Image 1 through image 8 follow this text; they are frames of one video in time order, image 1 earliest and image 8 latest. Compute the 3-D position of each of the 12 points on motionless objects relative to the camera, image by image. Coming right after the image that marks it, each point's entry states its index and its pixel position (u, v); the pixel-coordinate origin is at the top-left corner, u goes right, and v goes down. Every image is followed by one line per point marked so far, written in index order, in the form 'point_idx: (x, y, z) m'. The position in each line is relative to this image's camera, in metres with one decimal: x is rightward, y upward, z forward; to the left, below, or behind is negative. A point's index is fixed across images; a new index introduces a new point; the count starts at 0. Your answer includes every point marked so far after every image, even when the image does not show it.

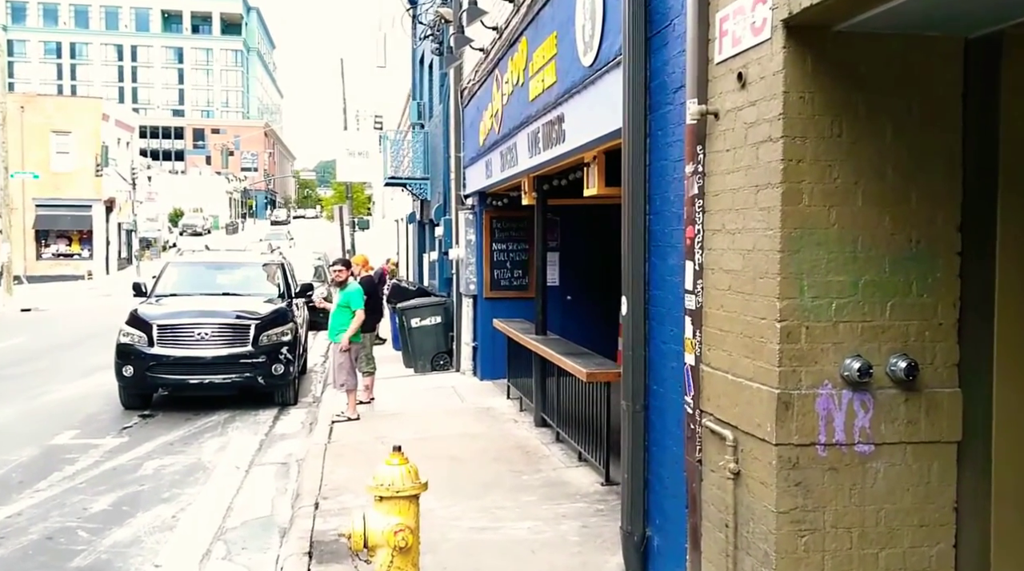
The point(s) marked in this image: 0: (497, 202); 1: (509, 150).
0: (-0.2, +1.1, +11.4) m
1: (0.0, +1.3, +8.8) m
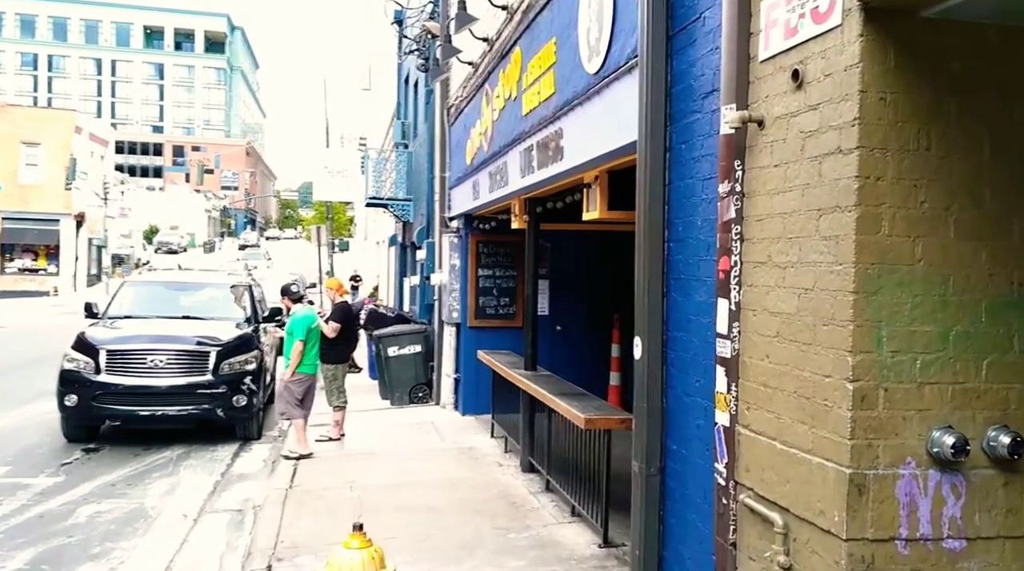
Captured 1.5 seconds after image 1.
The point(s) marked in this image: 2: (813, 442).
0: (-0.3, +0.7, +10.7) m
1: (-0.1, +1.1, +8.0) m
2: (+1.0, -0.5, +2.9) m
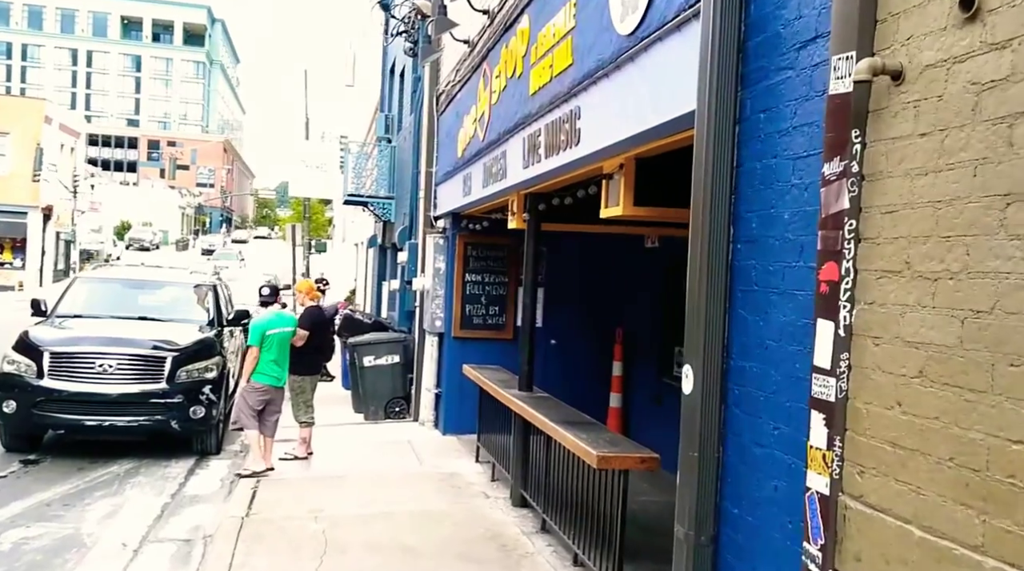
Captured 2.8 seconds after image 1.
0: (-0.4, +0.7, +9.7) m
1: (-0.1, +1.0, +7.1) m
2: (+1.0, -0.6, +2.0) m
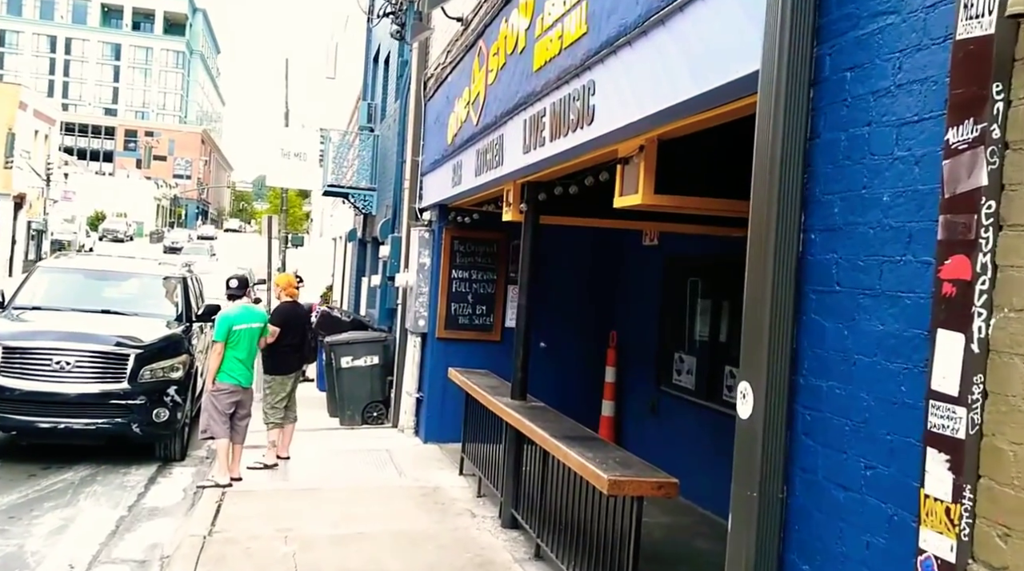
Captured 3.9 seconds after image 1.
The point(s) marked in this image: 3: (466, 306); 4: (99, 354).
0: (-0.5, +0.7, +9.1) m
1: (-0.1, +1.0, +6.5) m
2: (+1.1, -0.6, +1.4) m
3: (-0.5, -0.2, +9.2) m
4: (-3.5, -0.6, +7.6) m
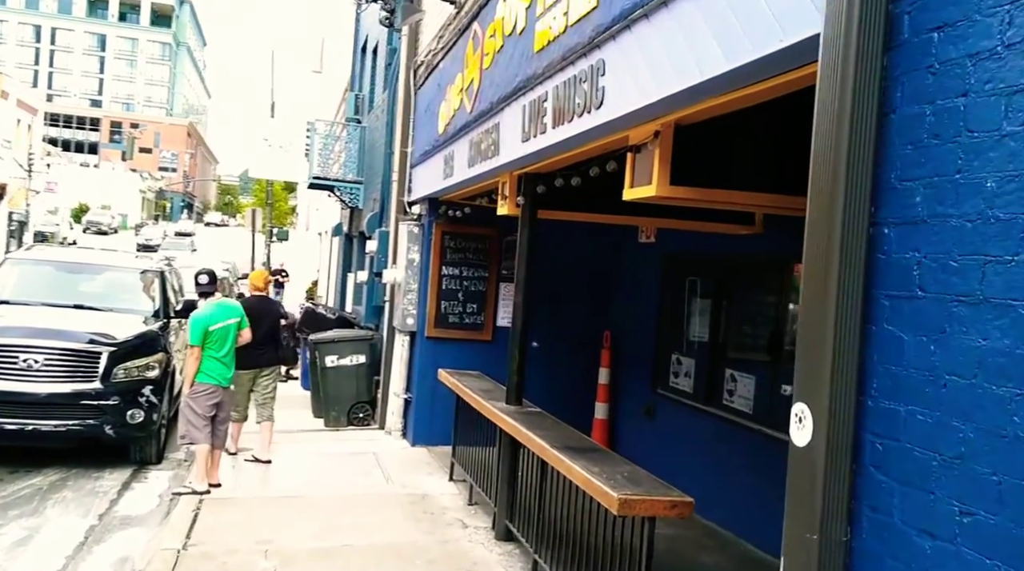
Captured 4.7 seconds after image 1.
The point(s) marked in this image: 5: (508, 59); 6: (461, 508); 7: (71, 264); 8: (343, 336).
0: (-0.6, +0.7, +8.7) m
1: (-0.1, +1.0, +6.0) m
2: (+1.2, -0.6, +1.0) m
3: (-0.5, -0.2, +8.8) m
4: (-3.6, -0.5, +7.1) m
5: (0.0, +1.4, +5.6) m
6: (-0.4, -1.8, +7.0) m
7: (-4.4, +0.2, +8.8) m
8: (-1.9, -0.6, +9.9) m
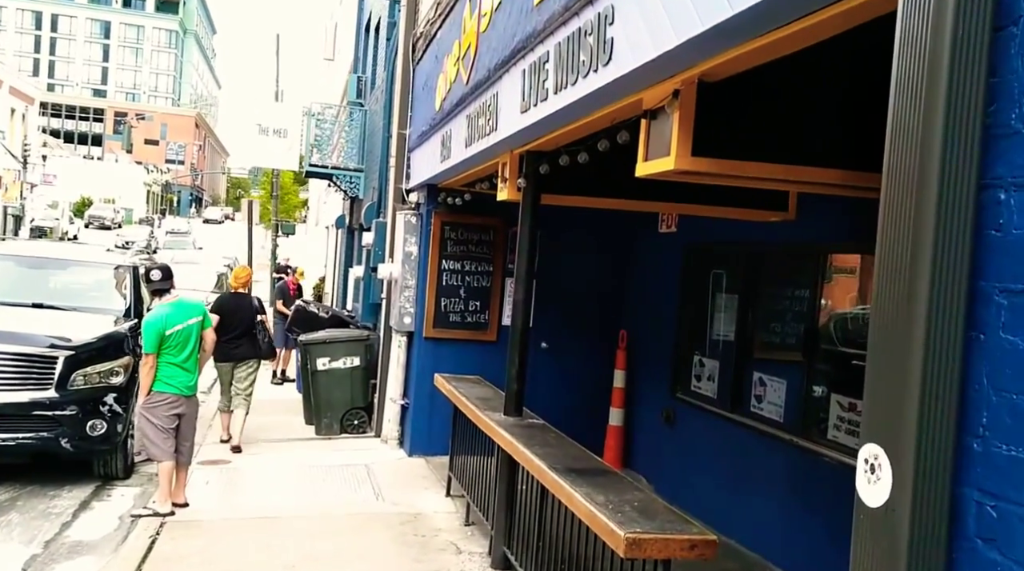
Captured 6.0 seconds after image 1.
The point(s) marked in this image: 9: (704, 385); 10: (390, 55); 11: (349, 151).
0: (-0.5, +0.8, +7.9) m
1: (-0.2, +1.1, +5.3) m
2: (+1.1, -0.6, +0.2) m
3: (-0.5, -0.1, +8.0) m
4: (-3.5, -0.5, +6.4) m
5: (0.0, +1.5, +4.9) m
6: (-0.4, -1.7, +6.3) m
7: (-4.3, +0.2, +8.1) m
8: (-1.8, -0.5, +9.2) m
9: (+1.4, -0.7, +6.6) m
10: (-1.4, +2.6, +9.9) m
11: (-2.4, +1.9, +12.9) m
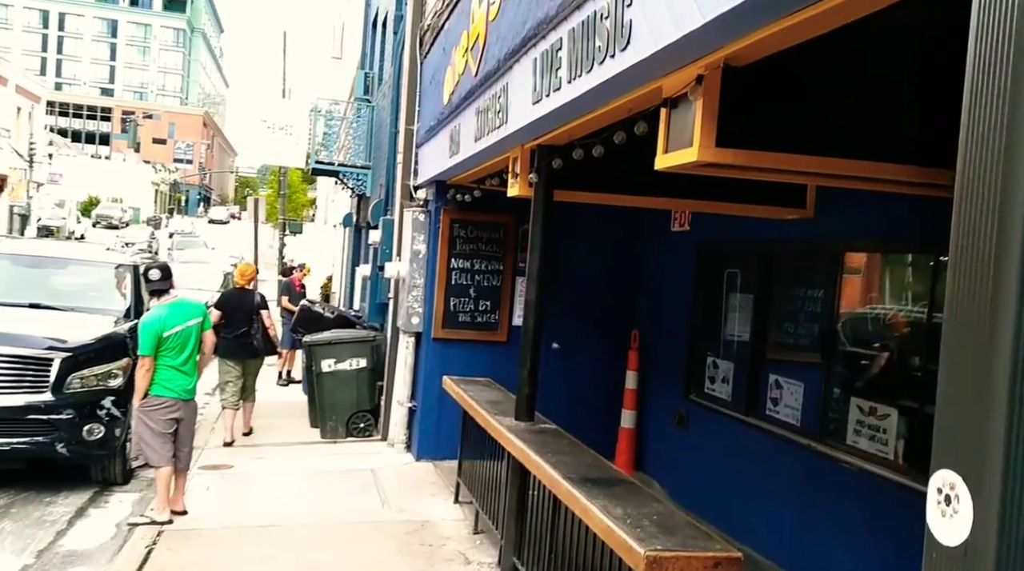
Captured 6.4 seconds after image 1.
0: (-0.4, +0.8, +7.7) m
1: (-0.1, +1.1, +5.0) m
2: (+1.1, -0.6, 0.0) m
3: (-0.4, -0.1, +7.8) m
4: (-3.5, -0.5, +6.2) m
5: (0.0, +1.5, +4.6) m
6: (-0.3, -1.7, +6.1) m
7: (-4.2, +0.2, +7.9) m
8: (-1.7, -0.5, +8.9) m
9: (+1.5, -0.7, +6.3) m
10: (-1.3, +2.6, +9.7) m
11: (-2.2, +1.9, +12.7) m
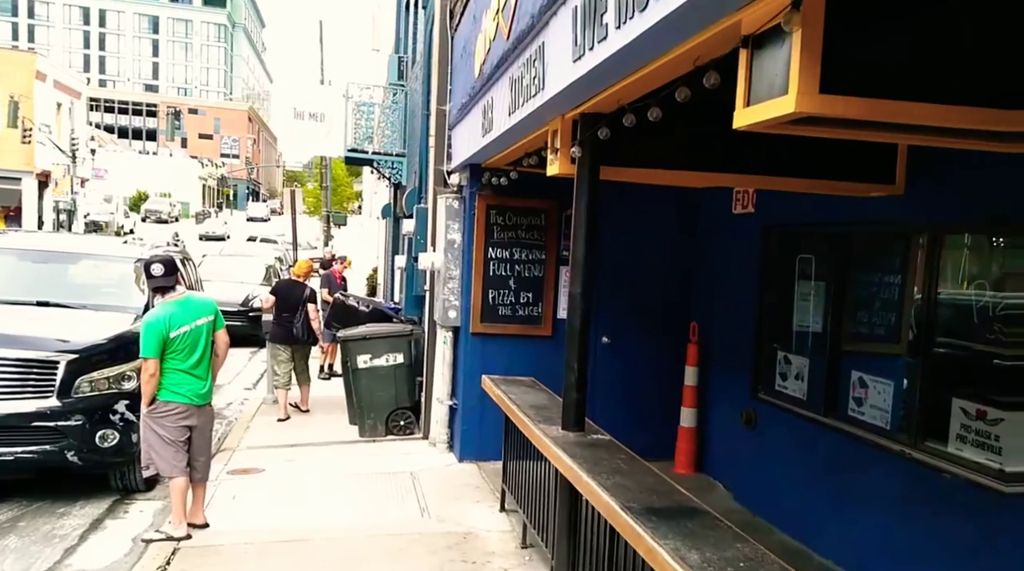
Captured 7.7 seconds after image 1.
0: (-0.1, +0.8, +7.1) m
1: (+0.1, +1.1, +4.4) m
2: (+1.0, -0.6, -0.7) m
3: (0.0, -0.1, +7.2) m
4: (-3.2, -0.5, +5.8) m
5: (+0.2, +1.5, +4.0) m
6: (0.0, -1.7, +5.5) m
7: (-3.9, +0.3, +7.5) m
8: (-1.3, -0.4, +8.4) m
9: (+1.8, -0.7, +5.6) m
10: (-0.8, +2.6, +9.1) m
11: (-1.6, +2.0, +12.2) m
